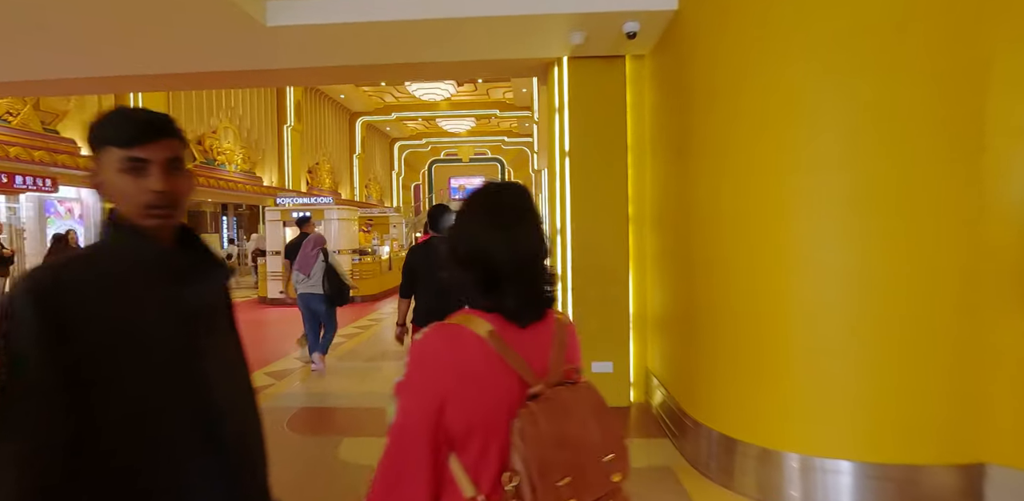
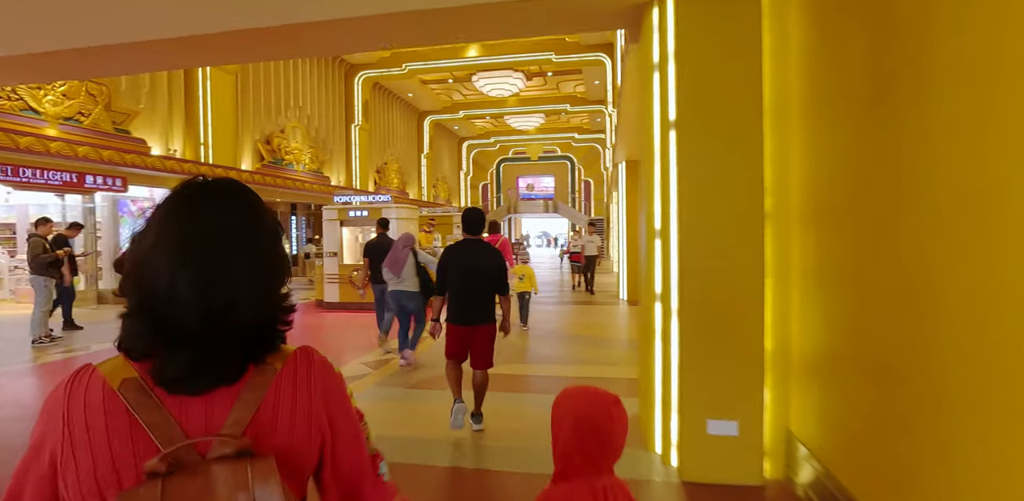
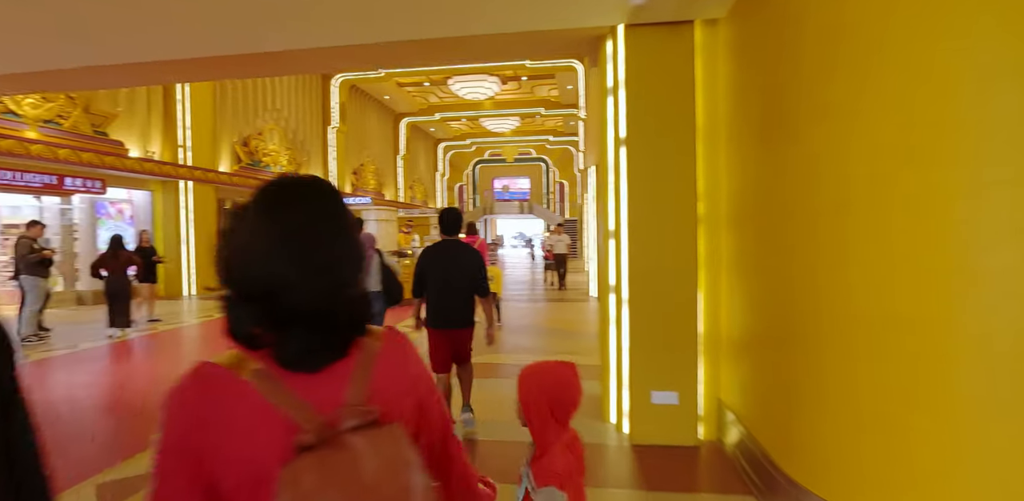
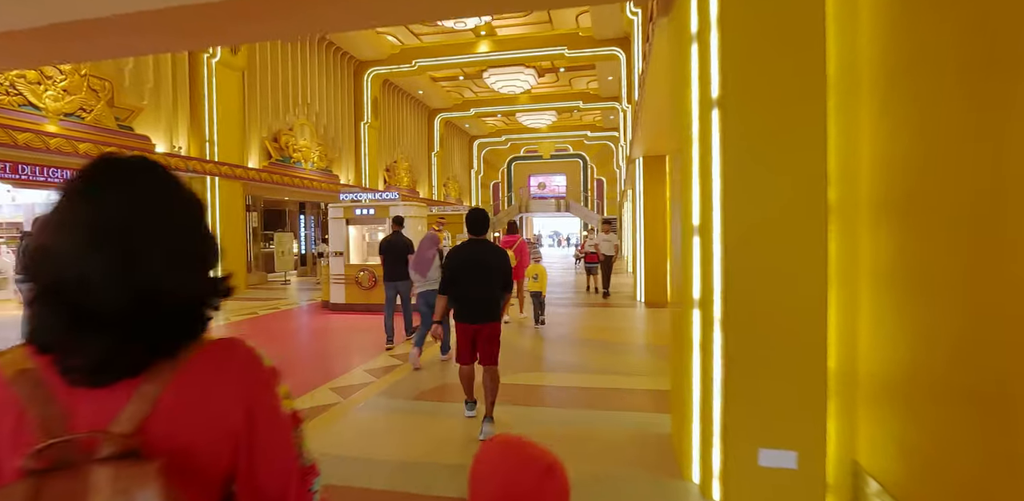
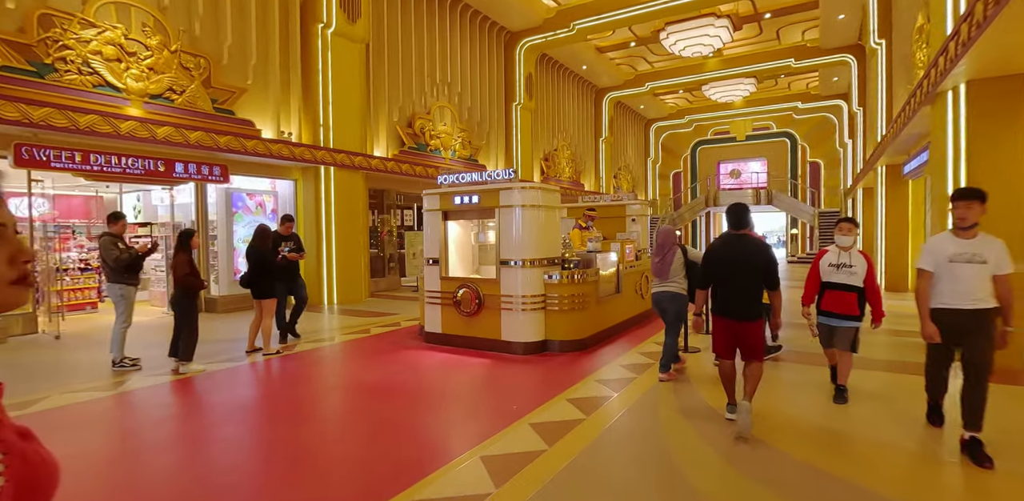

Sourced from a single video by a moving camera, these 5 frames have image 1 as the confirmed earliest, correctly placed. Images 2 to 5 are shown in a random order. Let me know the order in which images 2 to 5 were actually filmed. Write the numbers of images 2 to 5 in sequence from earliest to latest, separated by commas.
3, 2, 4, 5
